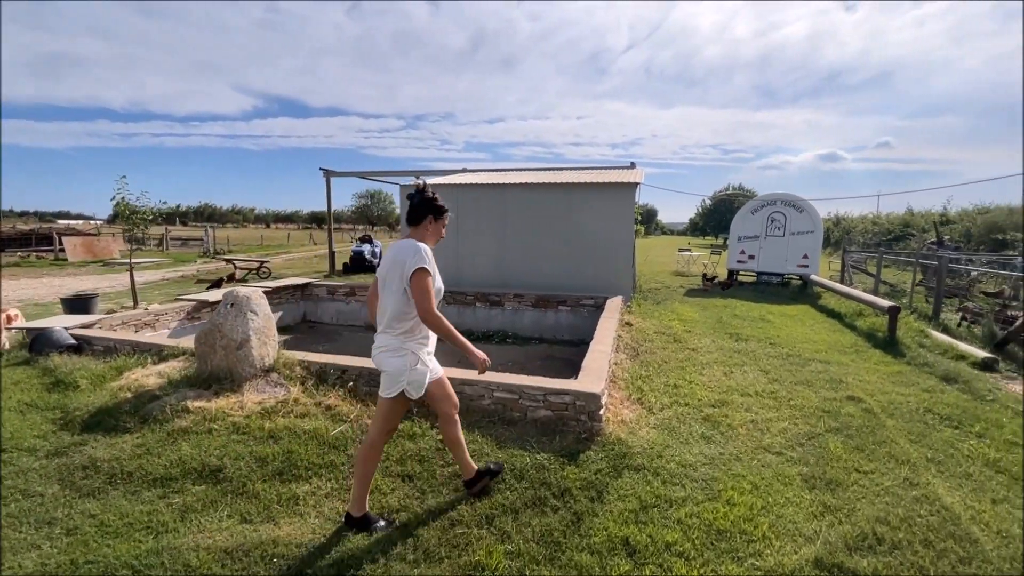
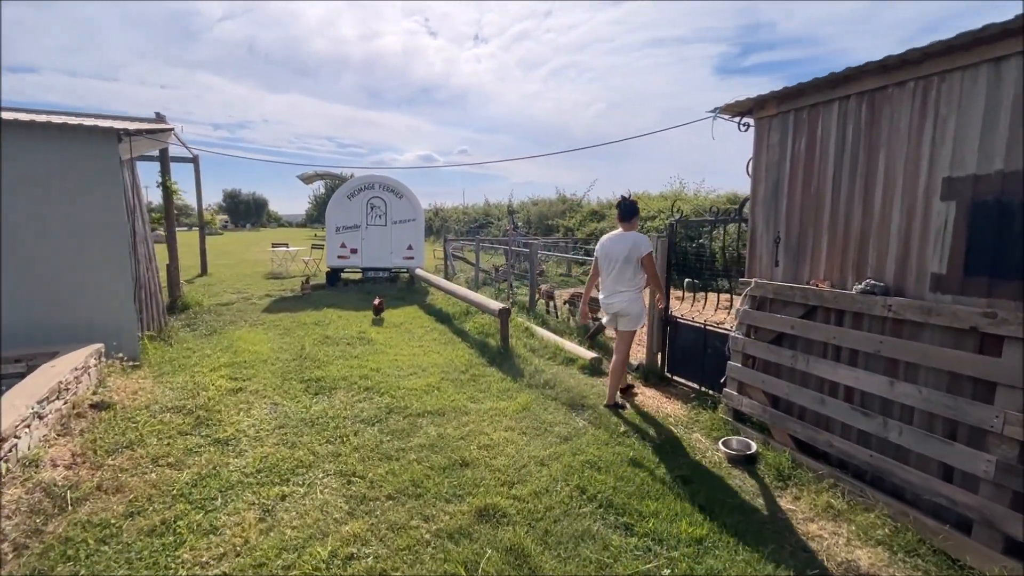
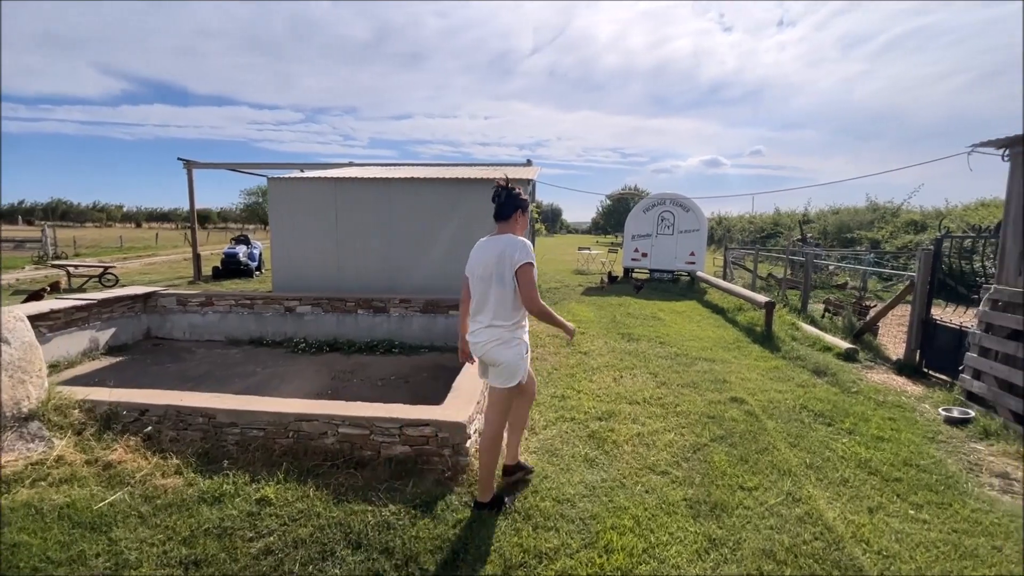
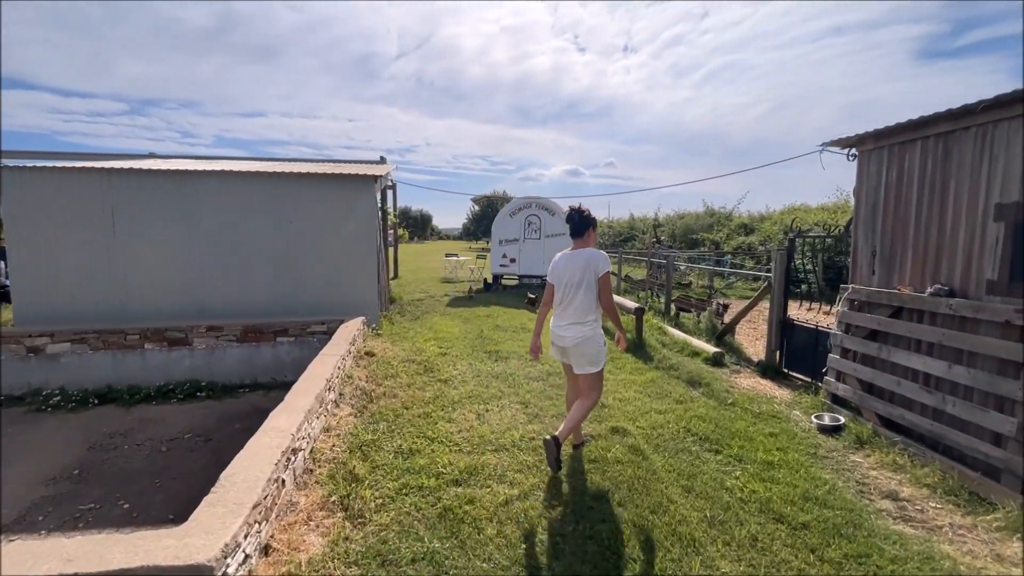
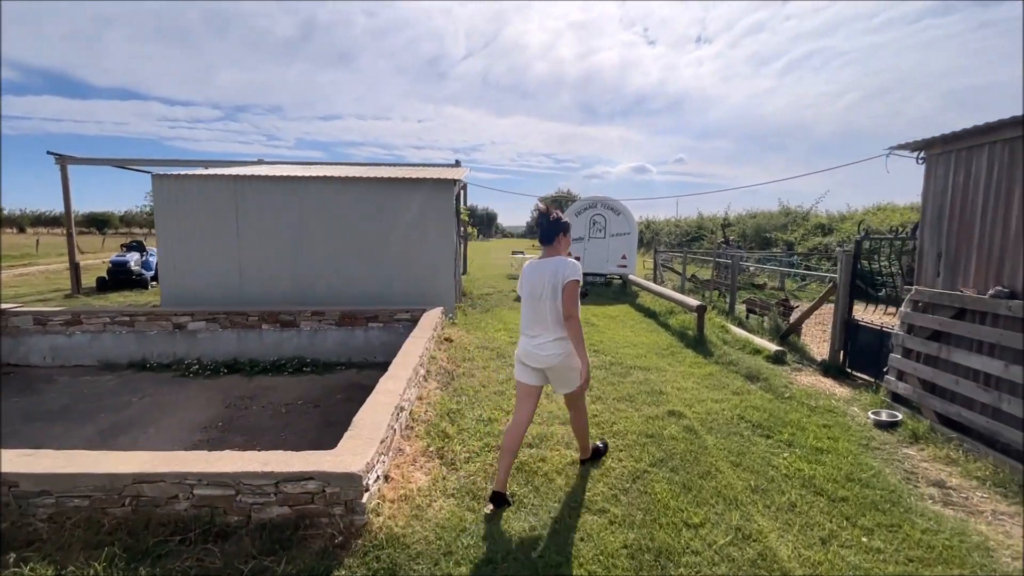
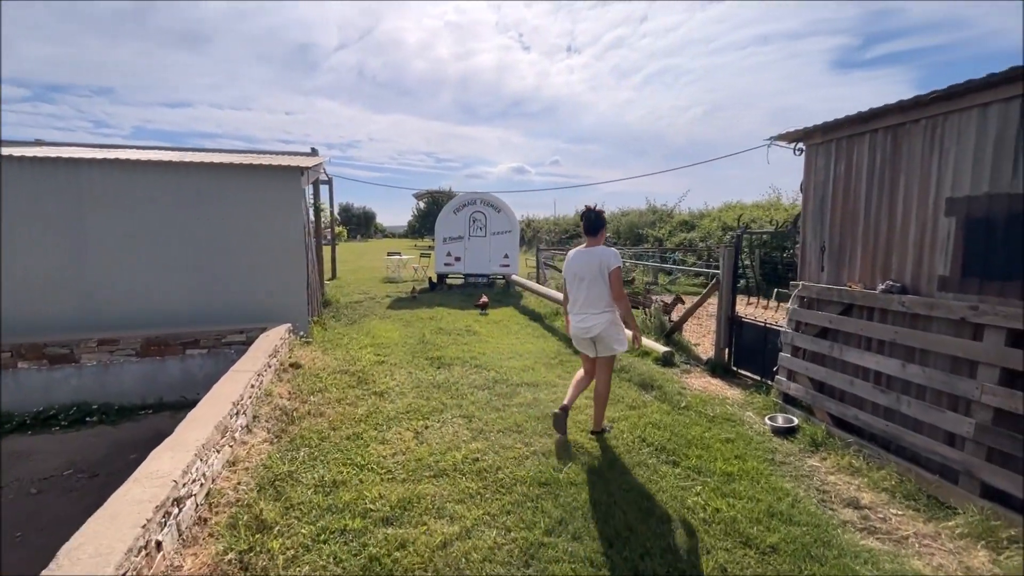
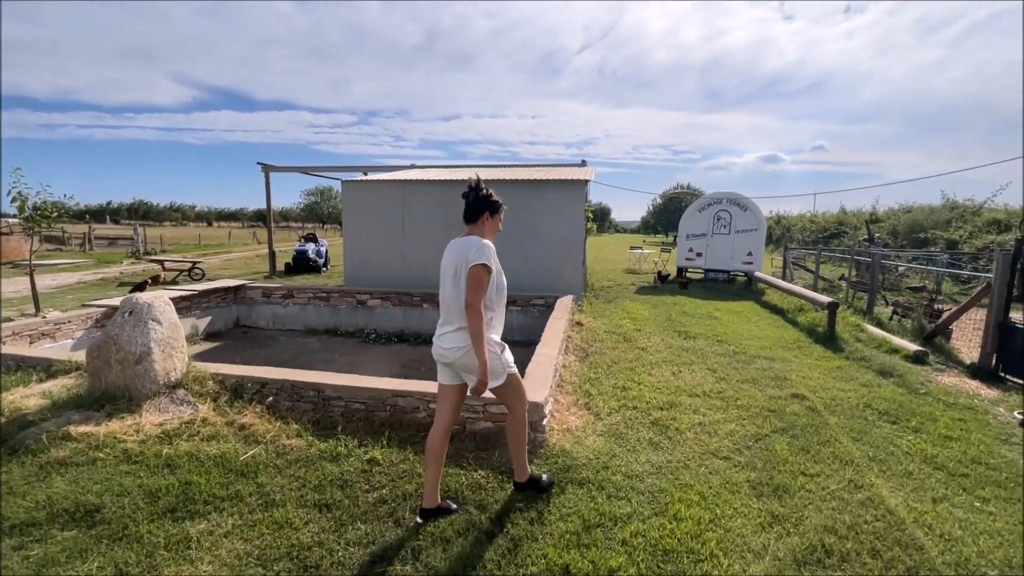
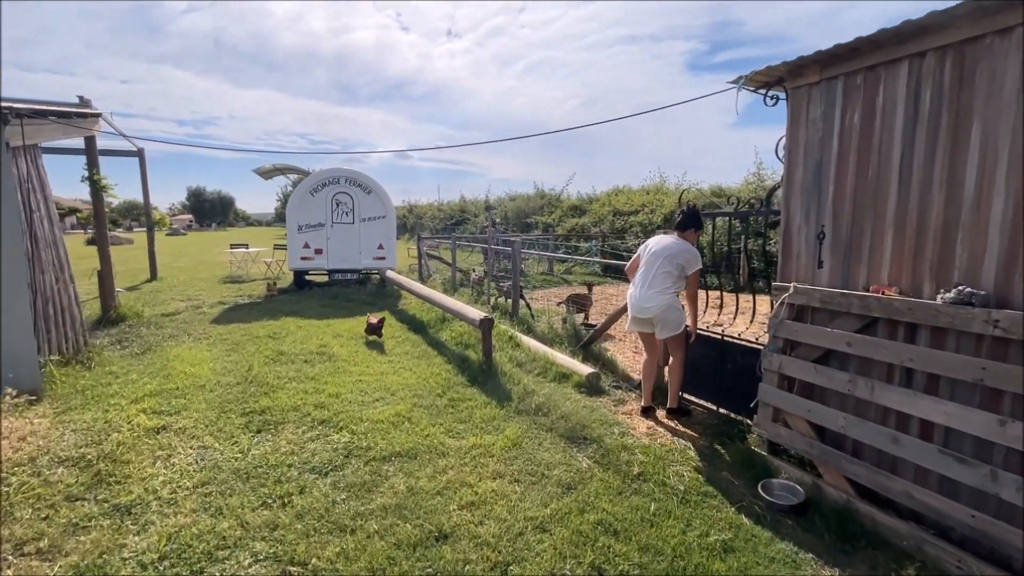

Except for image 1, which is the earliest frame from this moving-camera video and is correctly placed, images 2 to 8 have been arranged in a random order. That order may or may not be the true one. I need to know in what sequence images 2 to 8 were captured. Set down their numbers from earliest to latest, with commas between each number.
7, 3, 5, 4, 6, 2, 8
